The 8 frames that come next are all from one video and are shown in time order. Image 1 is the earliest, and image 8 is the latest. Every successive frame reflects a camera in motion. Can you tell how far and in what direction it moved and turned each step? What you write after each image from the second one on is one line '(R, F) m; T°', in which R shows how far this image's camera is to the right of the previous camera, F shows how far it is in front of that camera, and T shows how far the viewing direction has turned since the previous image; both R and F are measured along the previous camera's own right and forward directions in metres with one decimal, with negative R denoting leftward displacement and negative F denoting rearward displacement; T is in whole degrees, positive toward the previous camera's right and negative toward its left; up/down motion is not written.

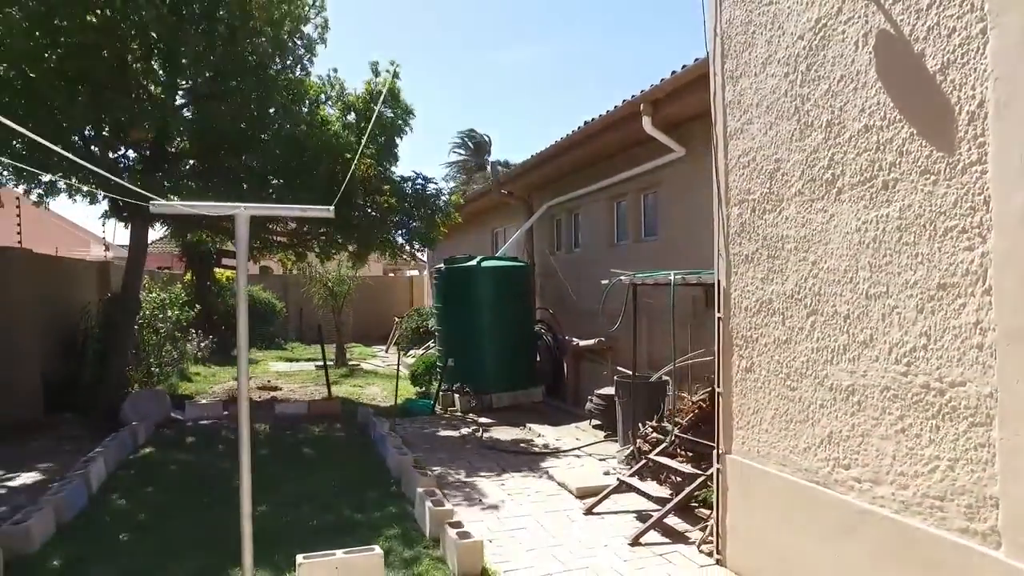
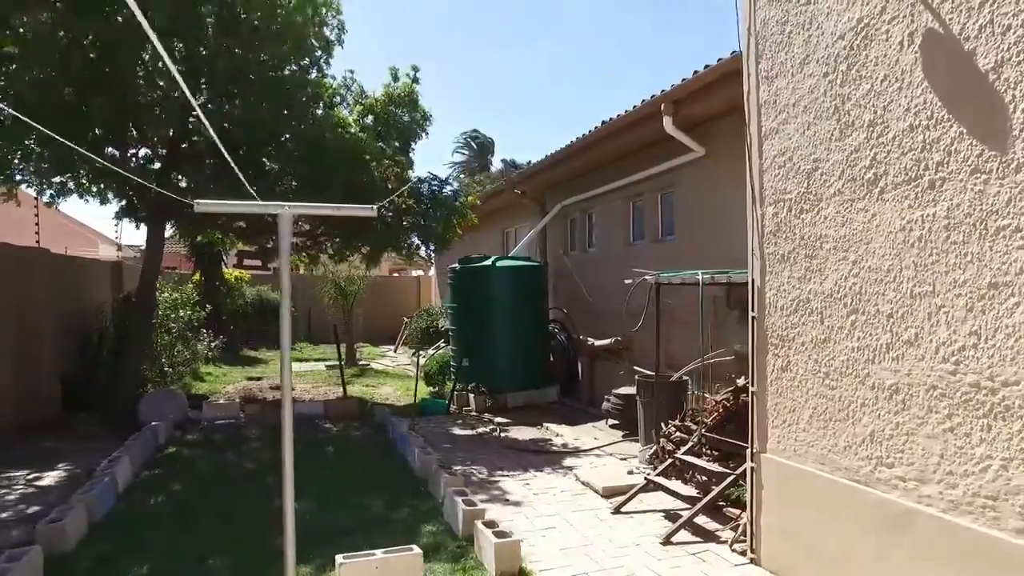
(-0.2, 0.0) m; 0°
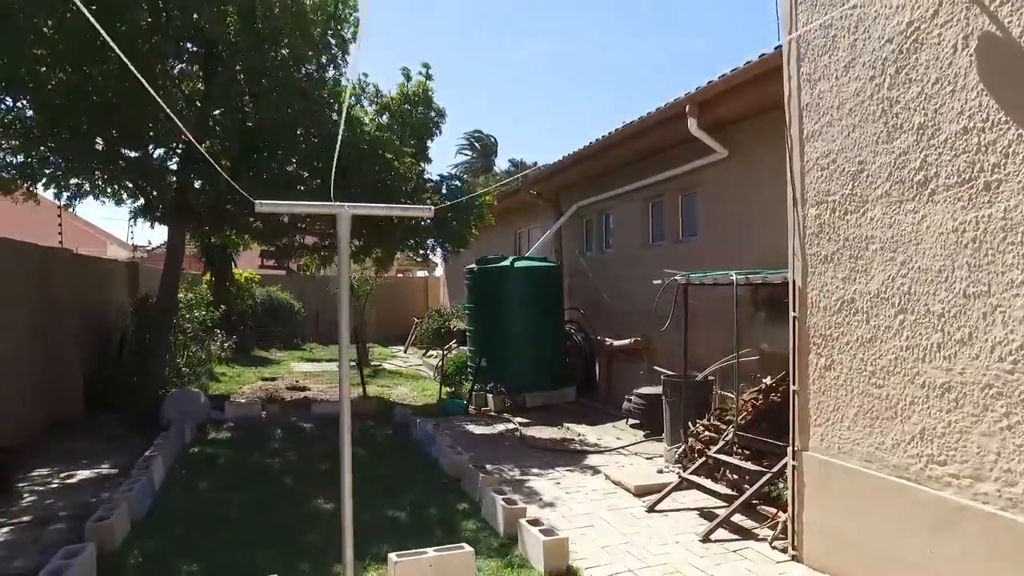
(-0.2, 0.0) m; 0°
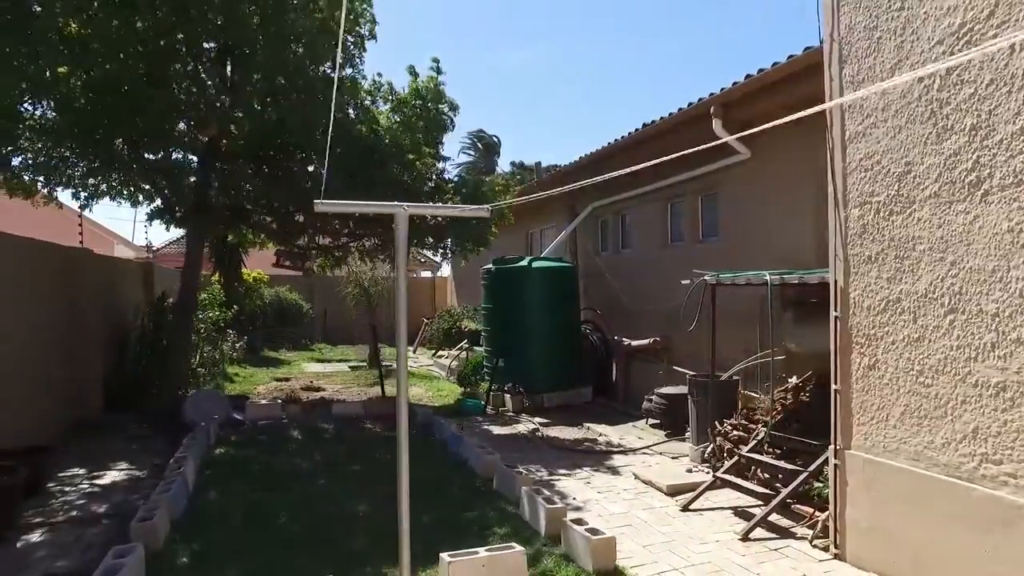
(-0.3, 0.0) m; 0°
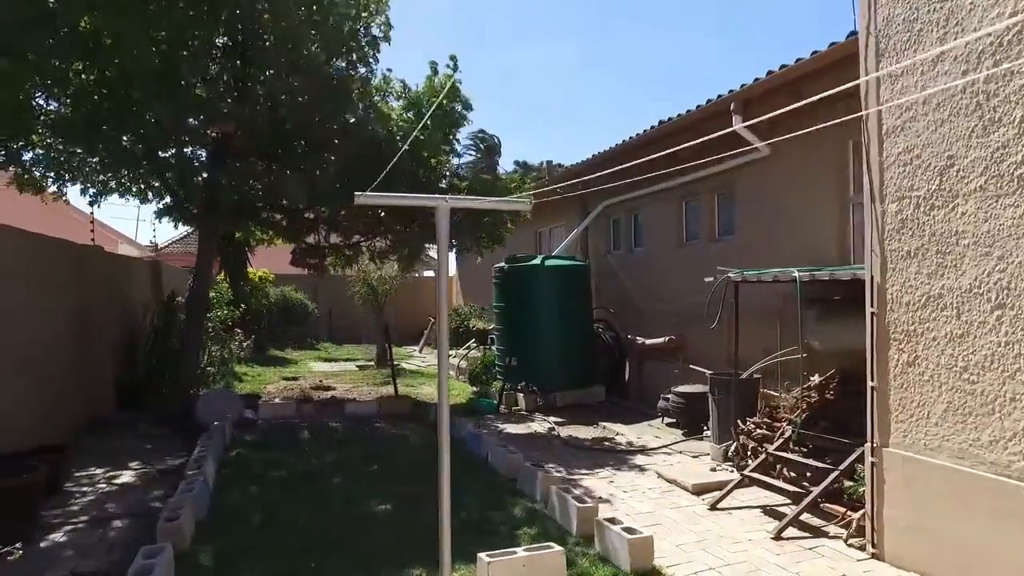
(-0.2, +0.1) m; 0°
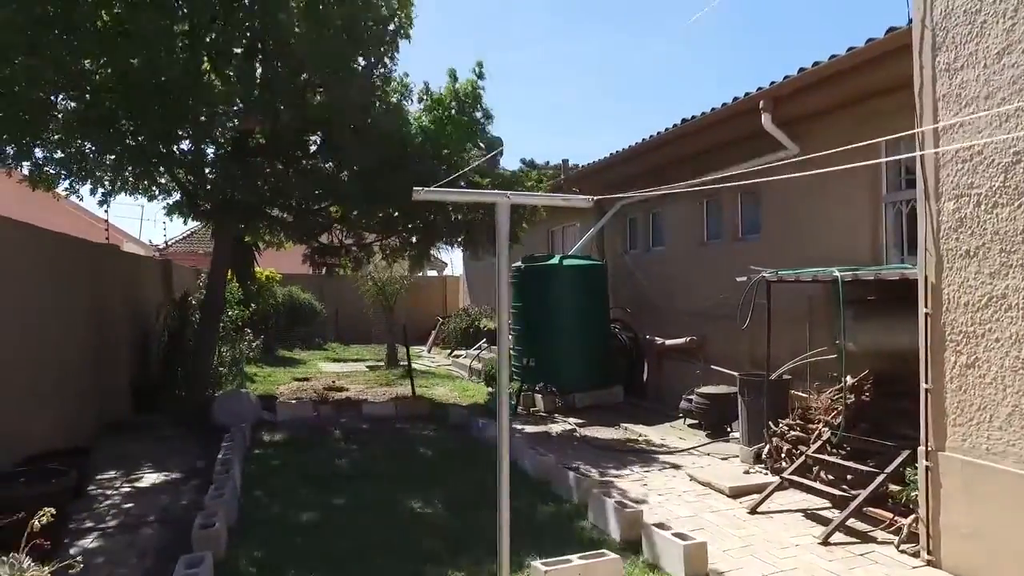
(-0.3, +0.1) m; 0°
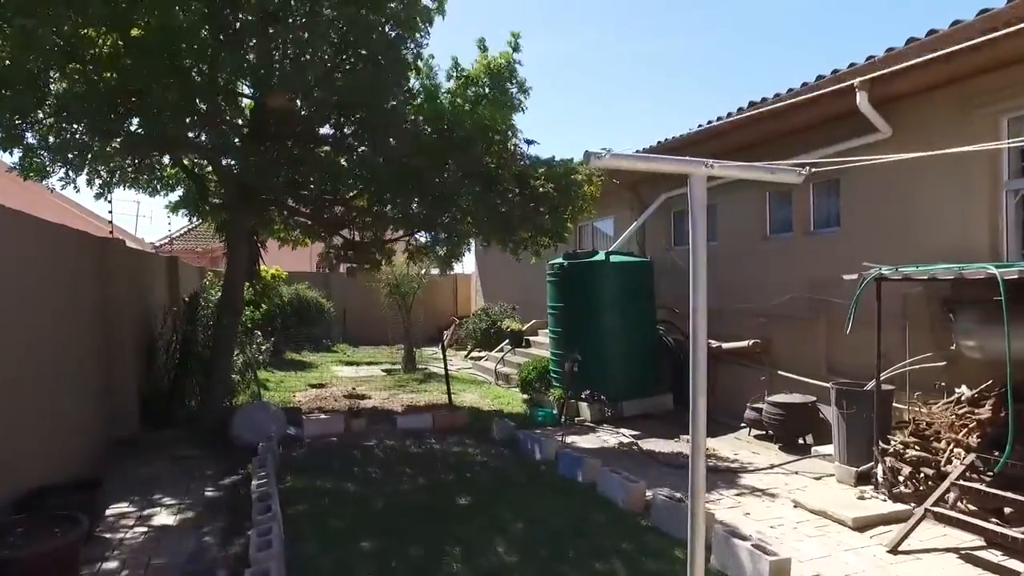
(-0.6, +0.8) m; +1°
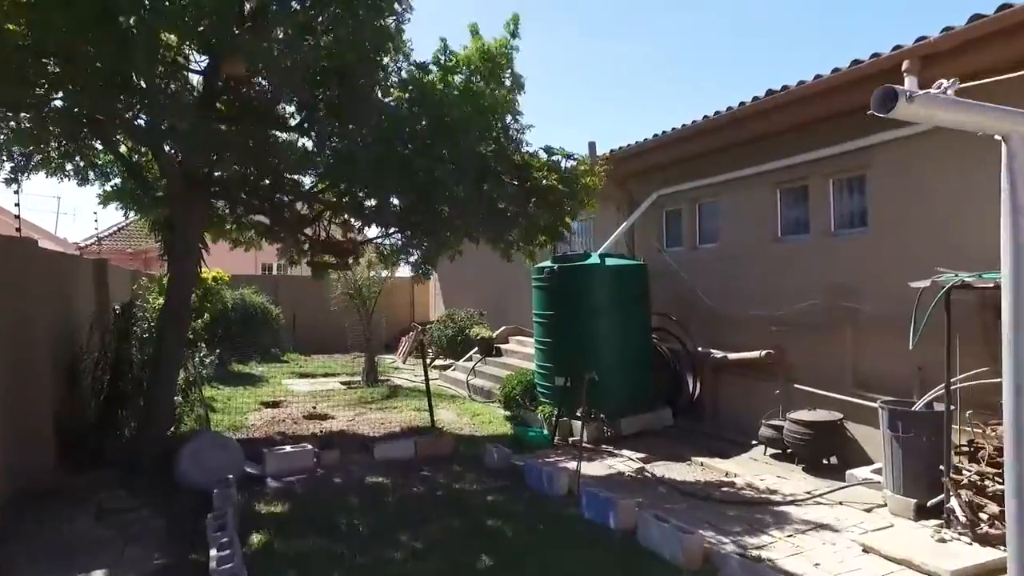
(-0.5, +0.9) m; +5°
